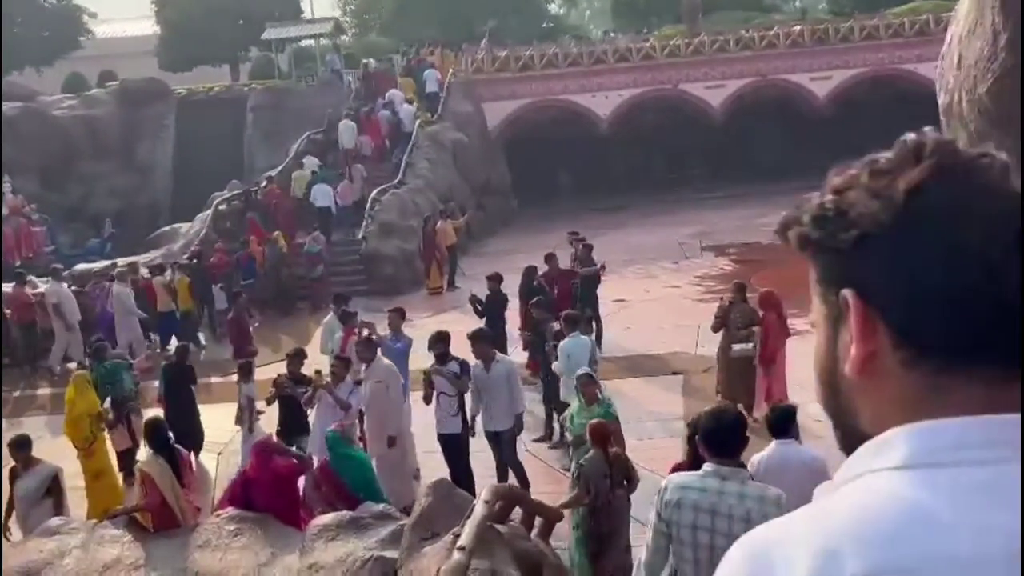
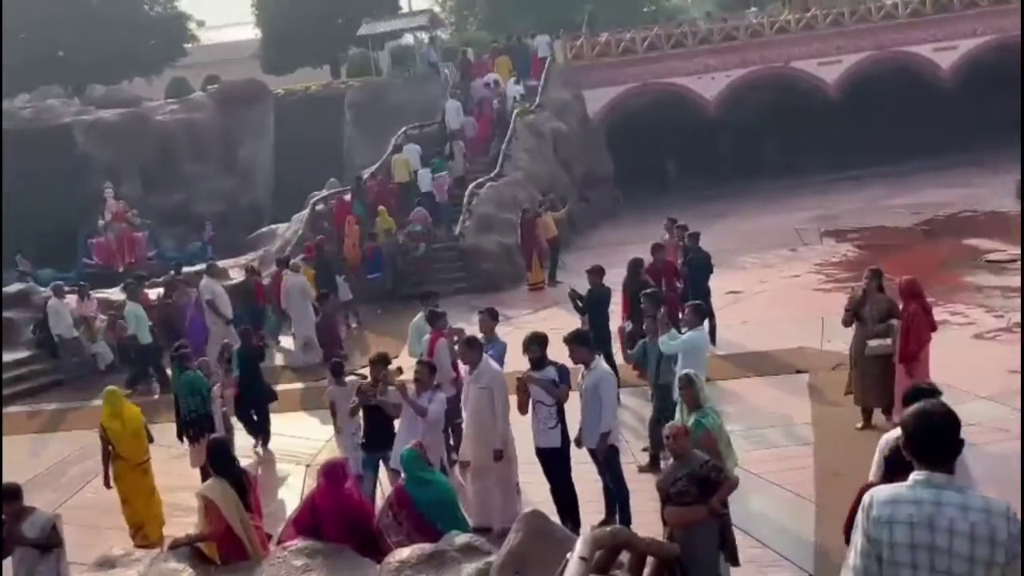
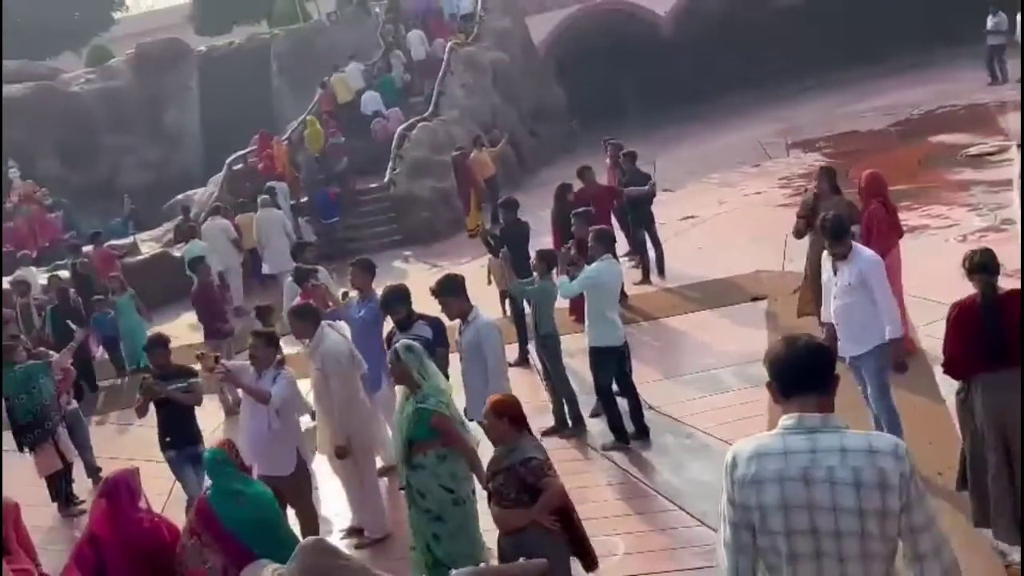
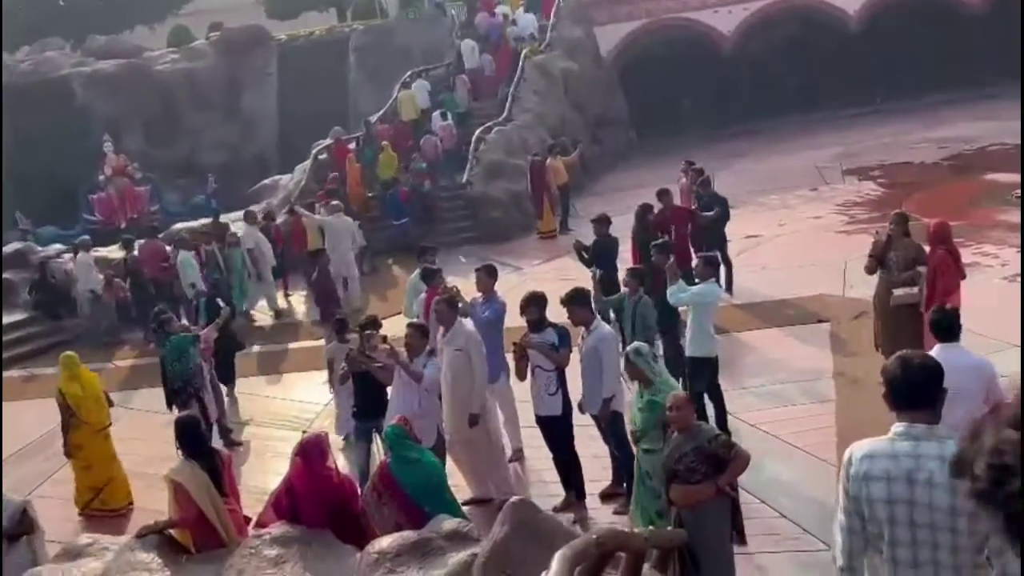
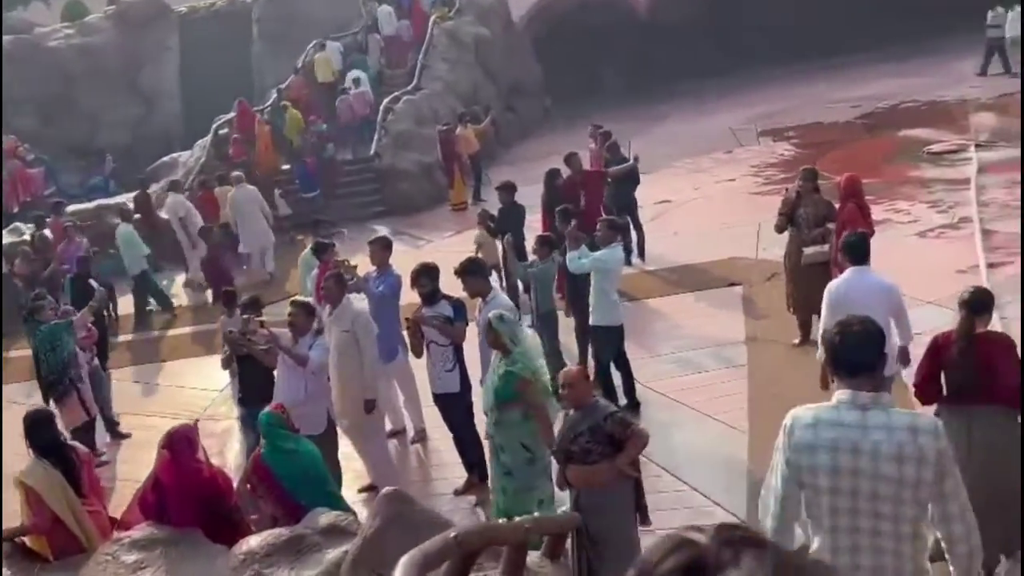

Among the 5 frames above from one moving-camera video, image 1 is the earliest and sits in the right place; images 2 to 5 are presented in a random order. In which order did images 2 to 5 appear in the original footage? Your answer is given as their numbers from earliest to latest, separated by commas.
2, 4, 5, 3
